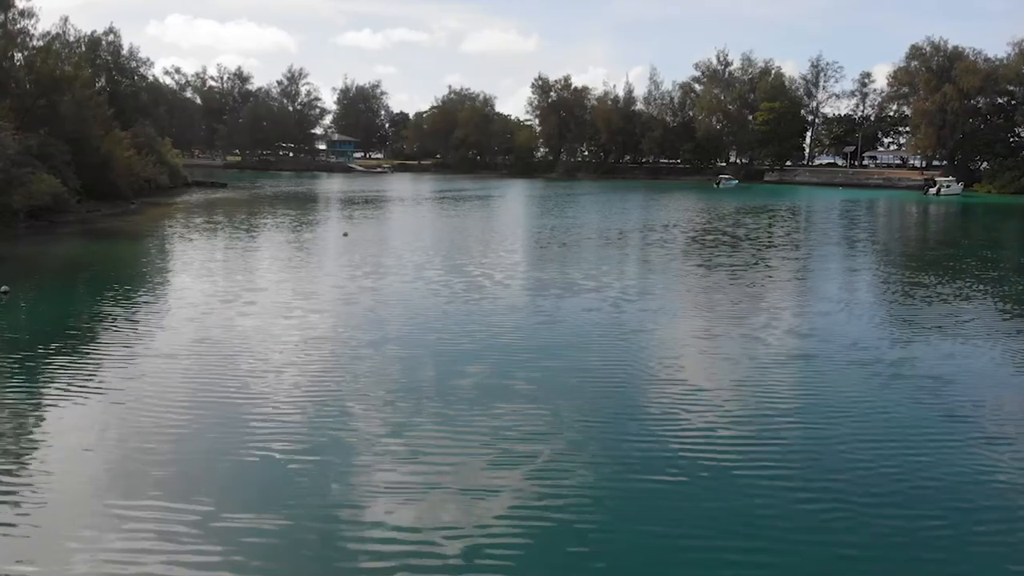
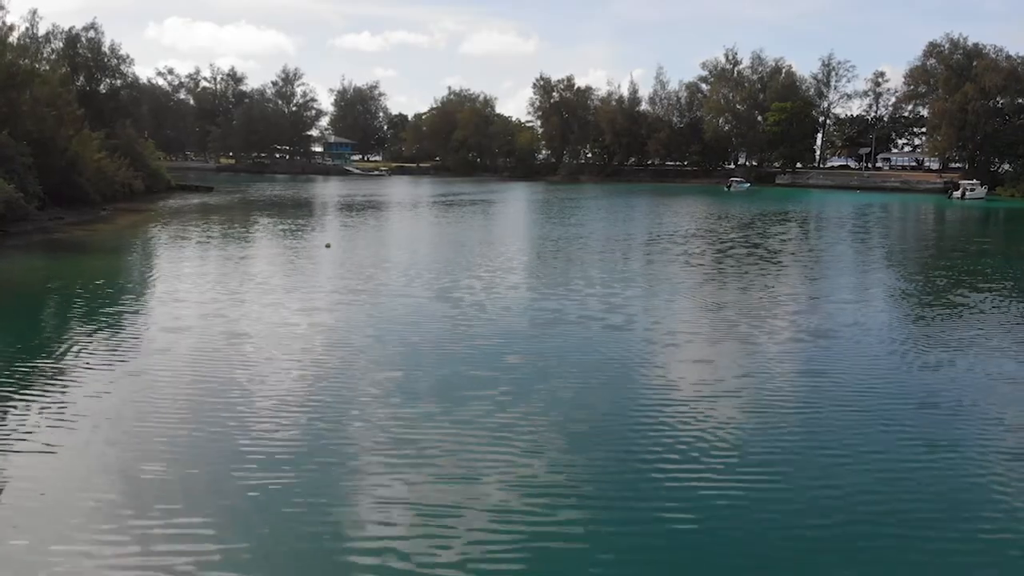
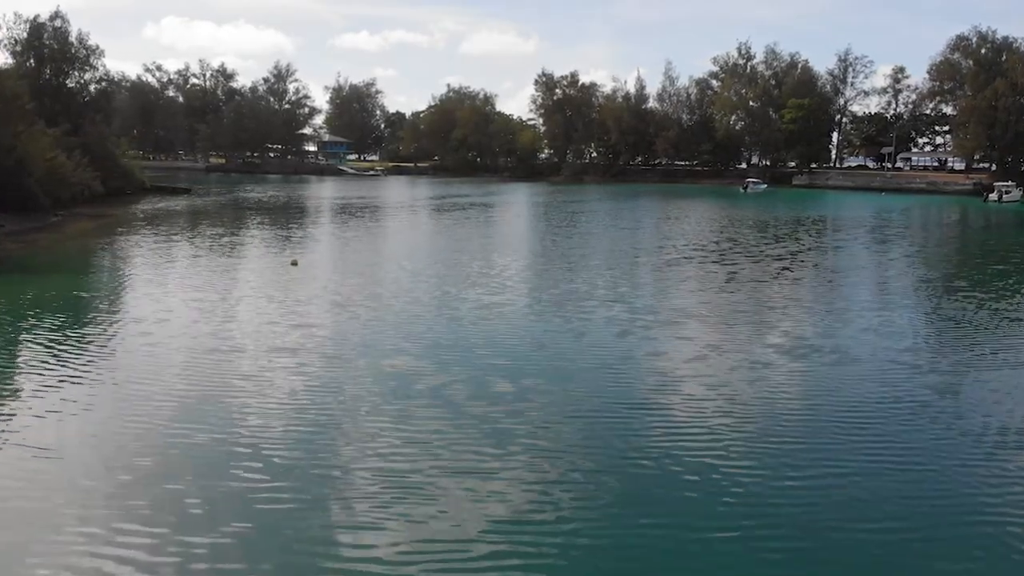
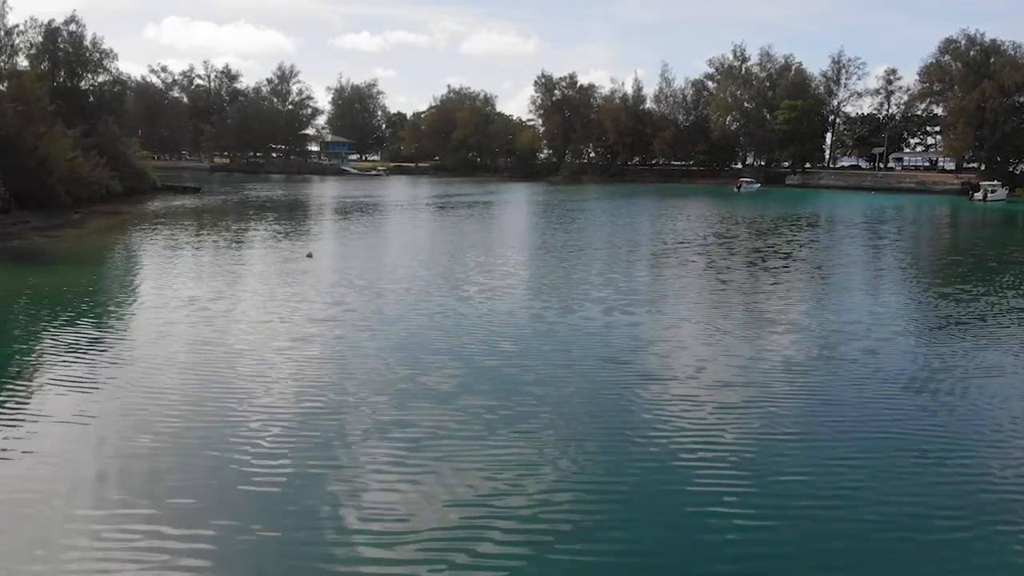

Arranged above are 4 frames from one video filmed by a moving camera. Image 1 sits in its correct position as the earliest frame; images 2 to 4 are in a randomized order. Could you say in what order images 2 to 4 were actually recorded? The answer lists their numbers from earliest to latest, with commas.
2, 4, 3
